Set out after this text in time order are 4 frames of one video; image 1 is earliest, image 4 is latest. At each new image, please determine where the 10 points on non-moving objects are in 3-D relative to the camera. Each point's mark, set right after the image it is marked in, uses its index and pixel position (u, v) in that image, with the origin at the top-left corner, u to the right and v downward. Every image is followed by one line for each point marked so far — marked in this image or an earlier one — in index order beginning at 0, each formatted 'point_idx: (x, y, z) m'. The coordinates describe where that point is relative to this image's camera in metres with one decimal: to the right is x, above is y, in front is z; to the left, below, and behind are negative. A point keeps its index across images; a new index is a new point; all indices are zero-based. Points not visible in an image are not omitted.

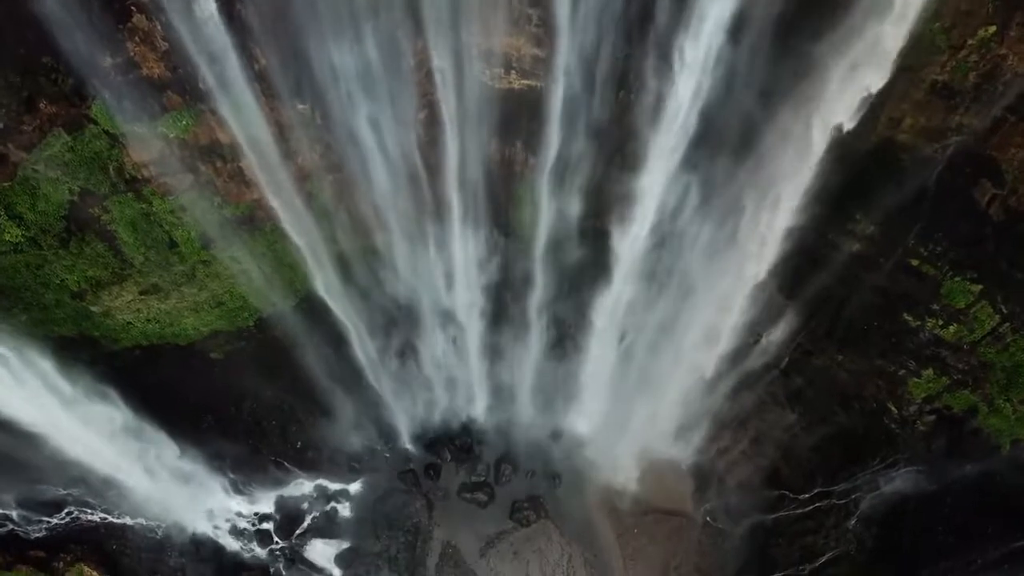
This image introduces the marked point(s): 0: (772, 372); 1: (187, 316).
0: (+4.1, -1.3, +11.3) m
1: (-4.8, -0.4, +10.6) m
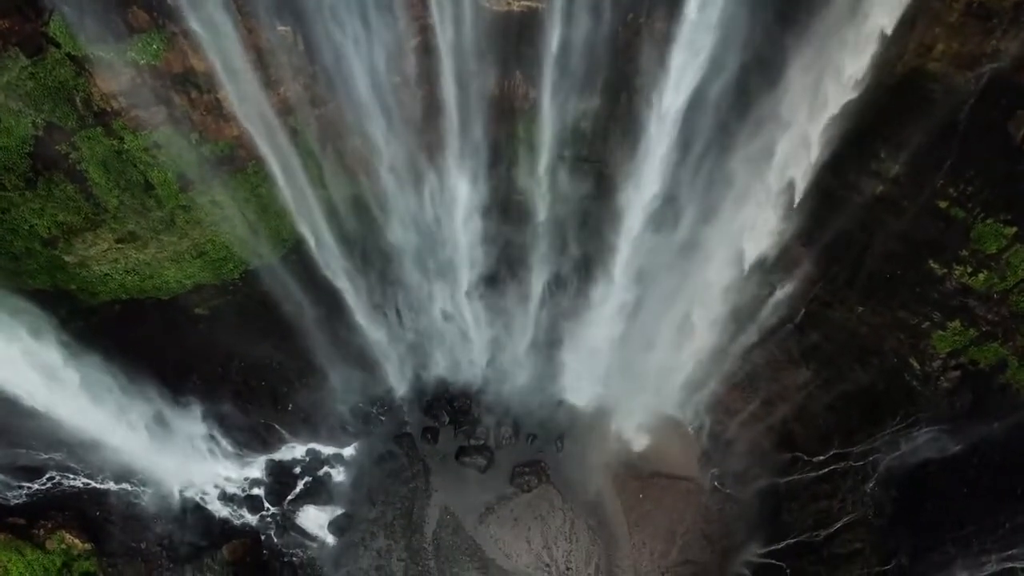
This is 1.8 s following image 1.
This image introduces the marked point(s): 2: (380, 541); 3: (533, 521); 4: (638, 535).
0: (+4.1, -0.6, +10.7) m
1: (-4.8, +0.3, +10.0) m
2: (-2.0, -4.0, +11.2) m
3: (+0.3, -3.6, +10.9) m
4: (+2.0, -3.9, +11.1) m
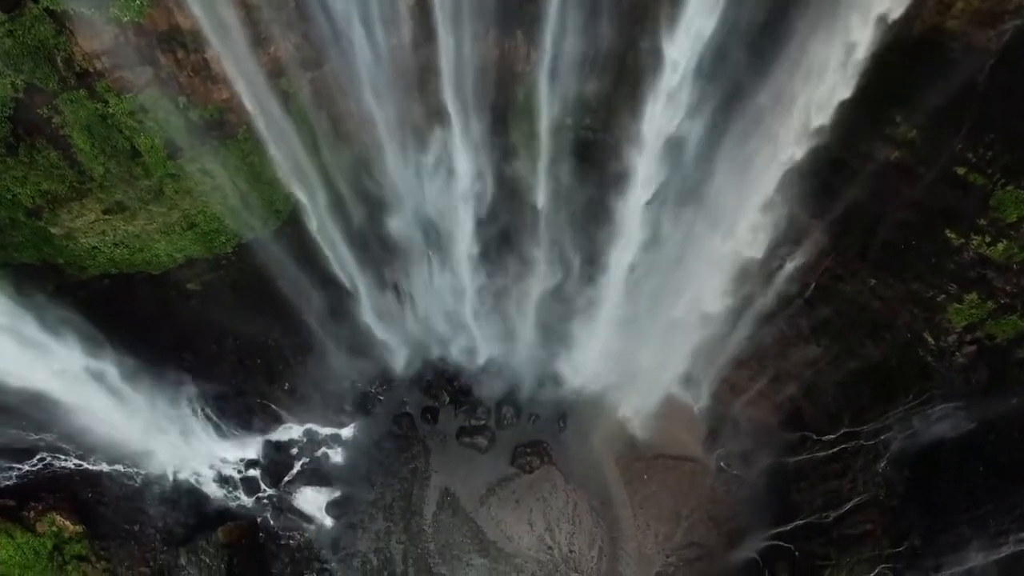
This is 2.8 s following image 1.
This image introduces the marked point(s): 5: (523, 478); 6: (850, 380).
0: (+4.2, -0.2, +10.4) m
1: (-4.8, +0.6, +9.7) m
2: (-2.0, -3.6, +10.9) m
3: (+0.3, -3.2, +10.6) m
4: (+2.0, -3.5, +10.9) m
5: (+0.2, -2.9, +10.8) m
6: (+4.9, -1.4, +10.3) m
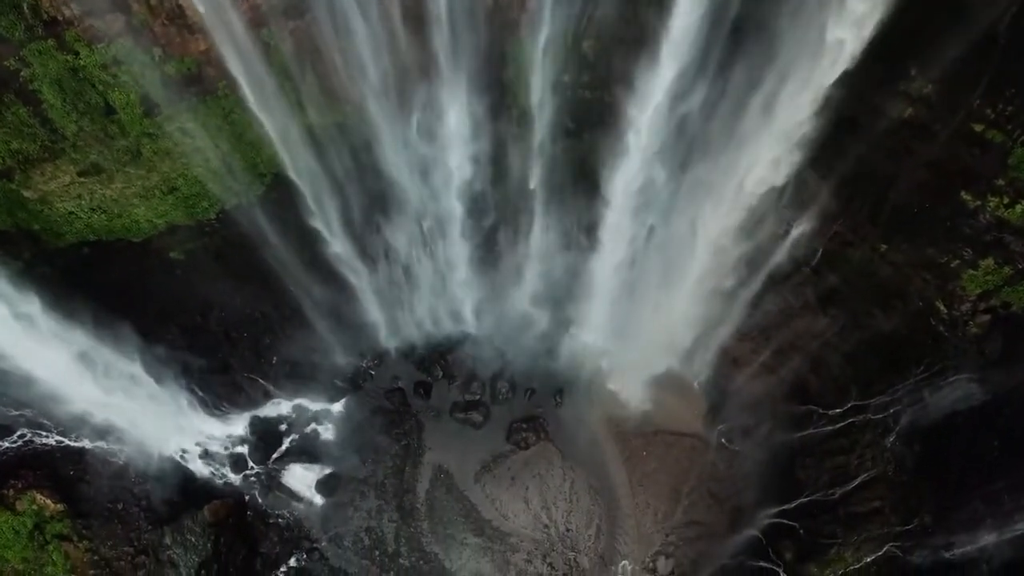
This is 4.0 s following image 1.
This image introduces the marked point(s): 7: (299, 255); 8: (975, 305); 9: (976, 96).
0: (+4.1, +0.2, +10.0) m
1: (-4.9, +1.1, +9.3) m
2: (-2.1, -3.1, +10.5) m
3: (+0.3, -2.7, +10.2) m
4: (+1.9, -3.0, +10.5) m
5: (+0.1, -2.4, +10.4) m
6: (+4.8, -0.9, +9.9) m
7: (-3.2, +0.5, +10.7) m
8: (+5.8, -0.2, +8.9) m
9: (+5.2, +2.1, +7.9) m
